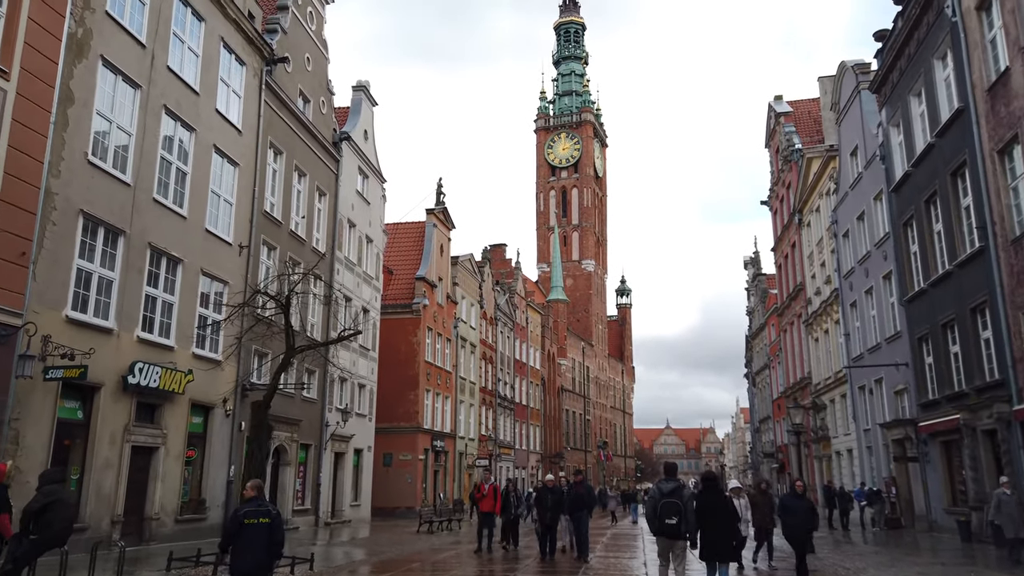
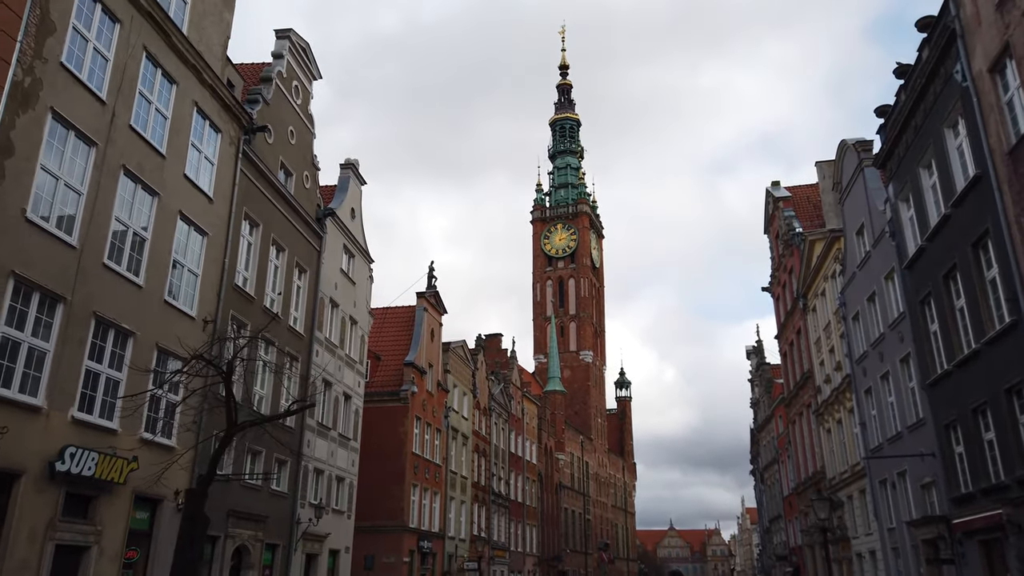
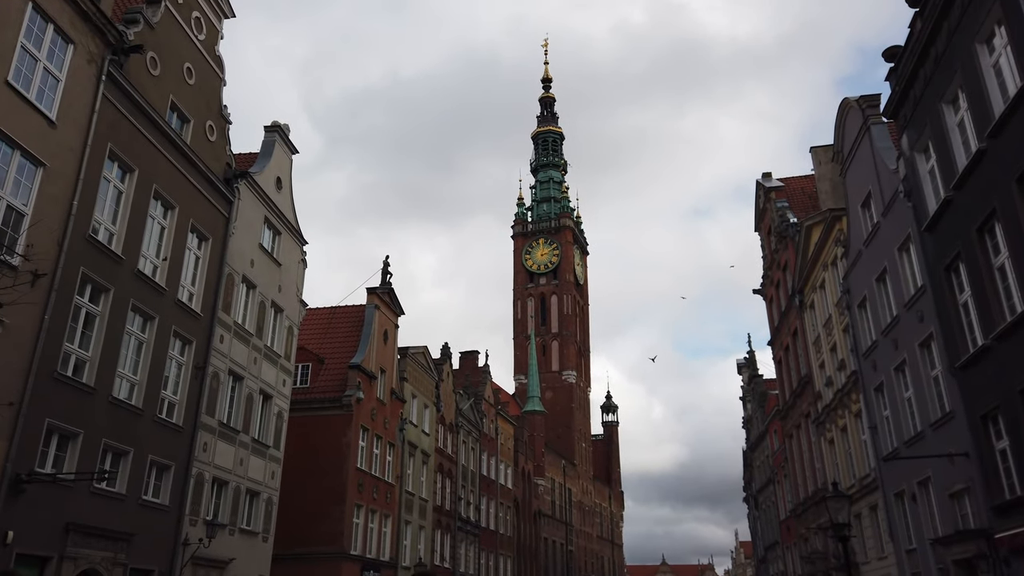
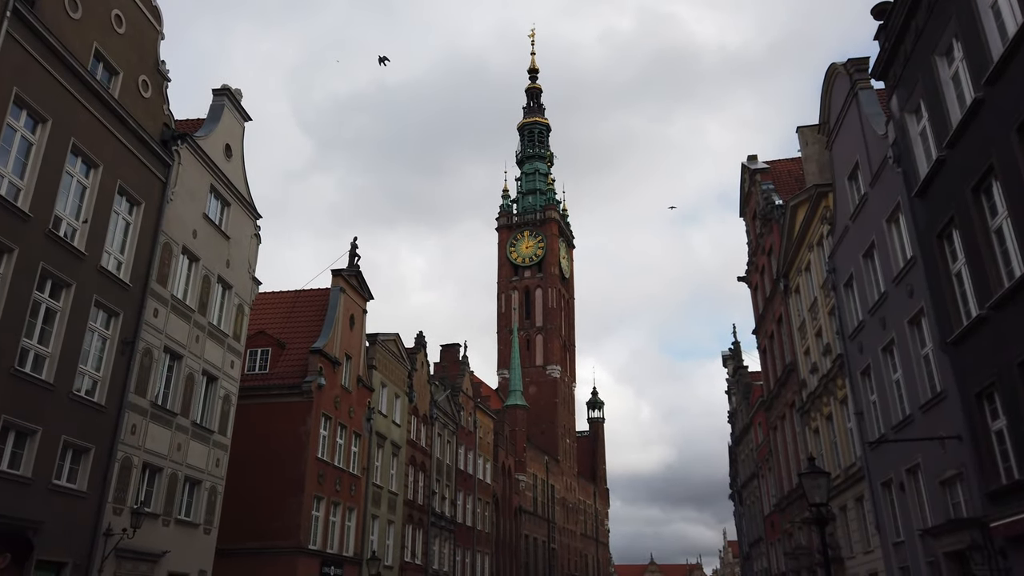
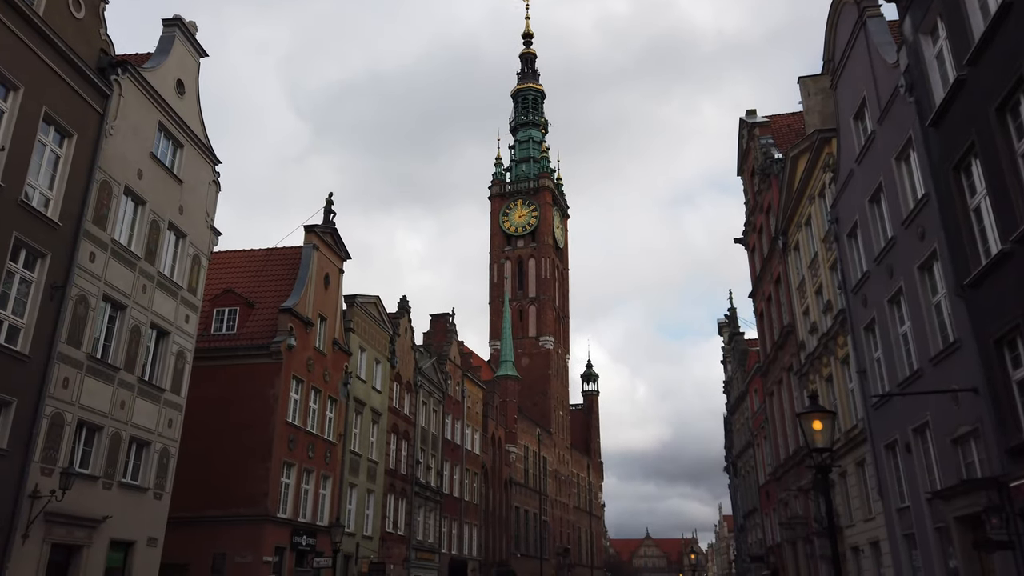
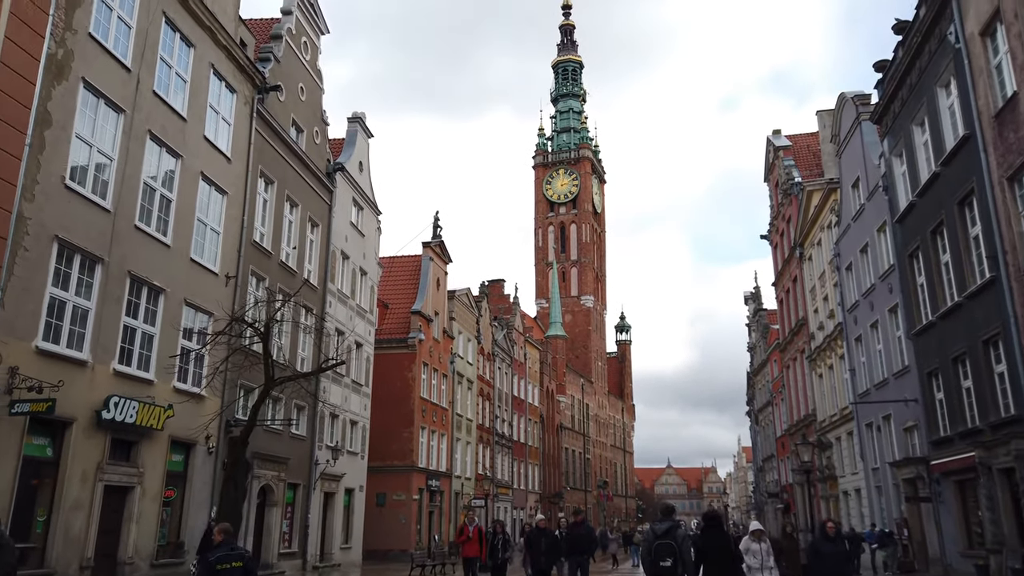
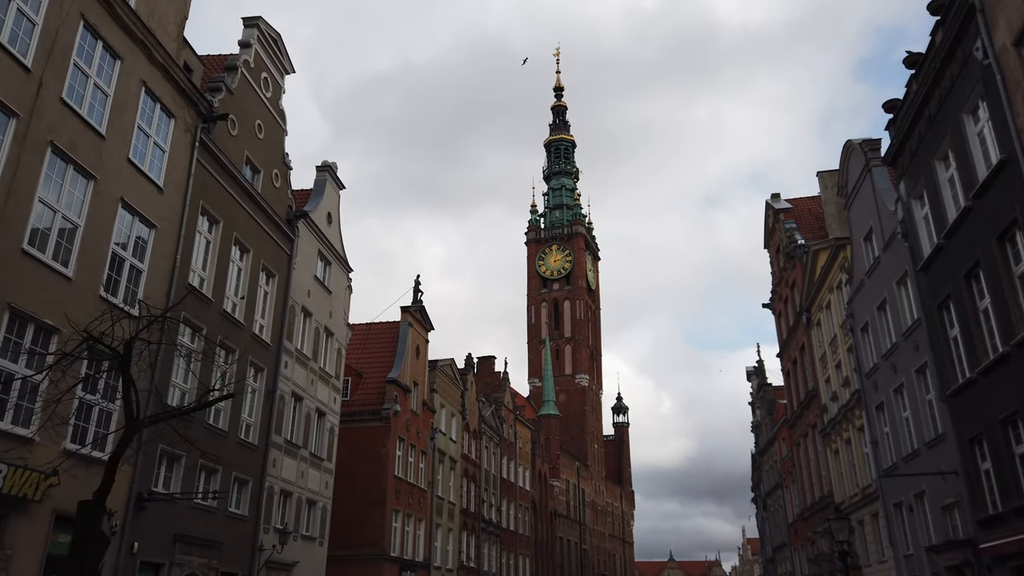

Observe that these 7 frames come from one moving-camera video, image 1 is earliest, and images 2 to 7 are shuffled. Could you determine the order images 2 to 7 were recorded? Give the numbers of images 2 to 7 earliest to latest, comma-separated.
6, 2, 7, 3, 4, 5
